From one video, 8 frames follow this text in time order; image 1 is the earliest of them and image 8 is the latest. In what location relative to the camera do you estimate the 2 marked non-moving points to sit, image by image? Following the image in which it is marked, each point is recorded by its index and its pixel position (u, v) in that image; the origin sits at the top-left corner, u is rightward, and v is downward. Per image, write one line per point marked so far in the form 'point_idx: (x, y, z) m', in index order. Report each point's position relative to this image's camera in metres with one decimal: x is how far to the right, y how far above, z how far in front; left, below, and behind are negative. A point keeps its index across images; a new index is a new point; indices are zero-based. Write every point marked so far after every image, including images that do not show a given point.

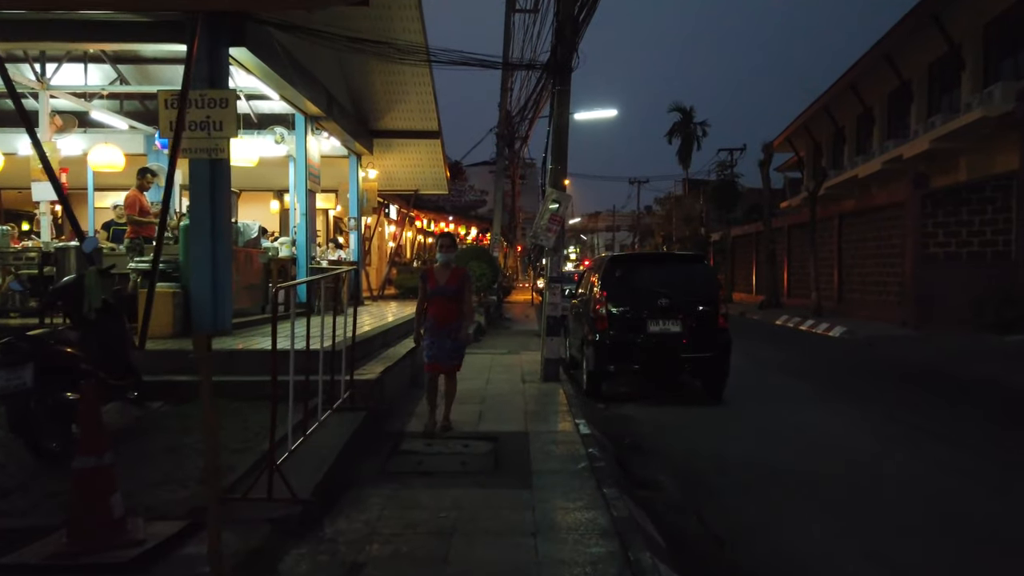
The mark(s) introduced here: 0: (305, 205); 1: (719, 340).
0: (-3.7, +1.5, +13.2) m
1: (+2.6, -0.7, +9.3) m
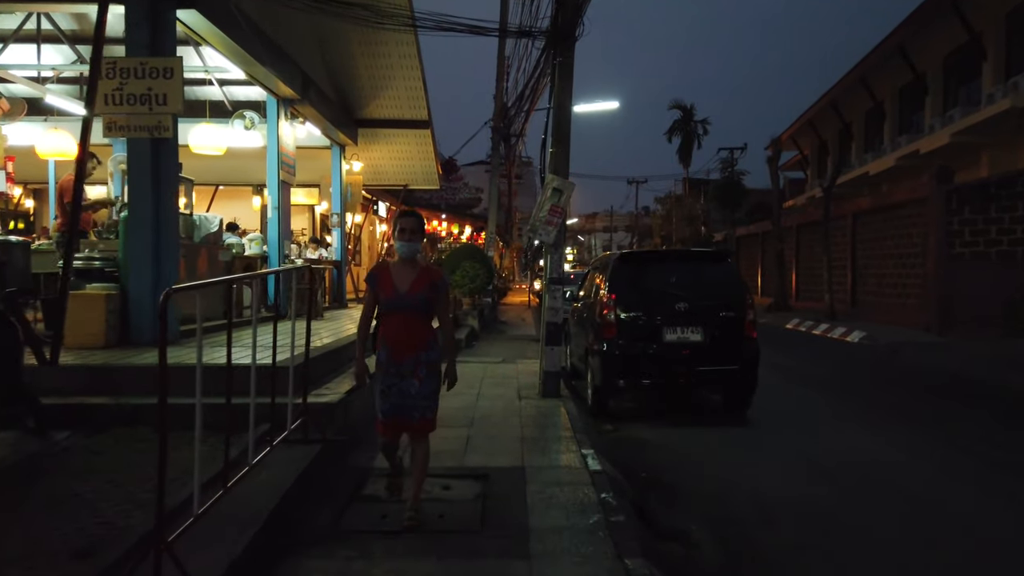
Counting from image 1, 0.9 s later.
0: (-3.8, +1.5, +11.9) m
1: (+2.6, -0.7, +8.1) m
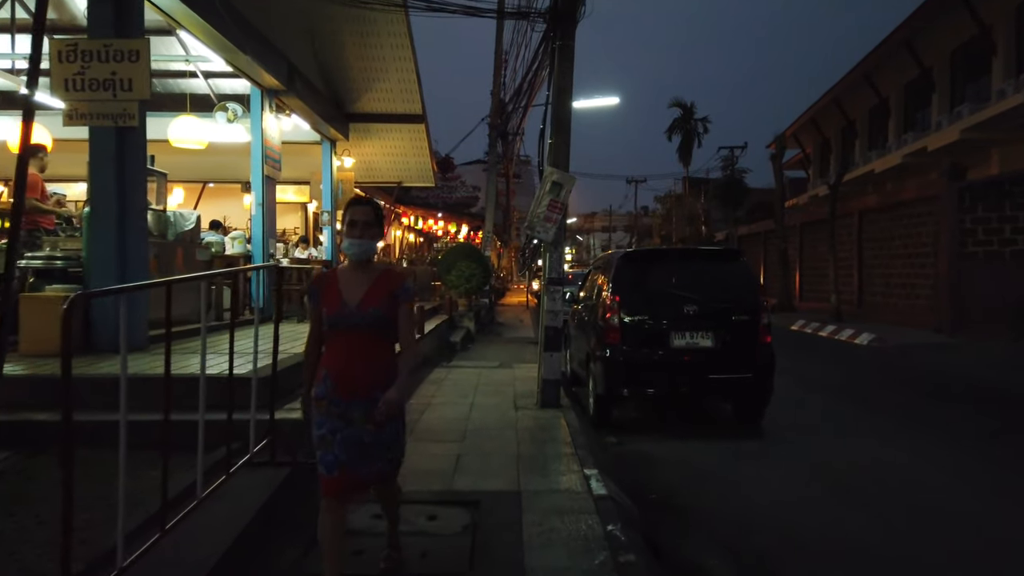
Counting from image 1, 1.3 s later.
0: (-3.9, +1.4, +11.3) m
1: (+2.5, -0.7, +7.5) m
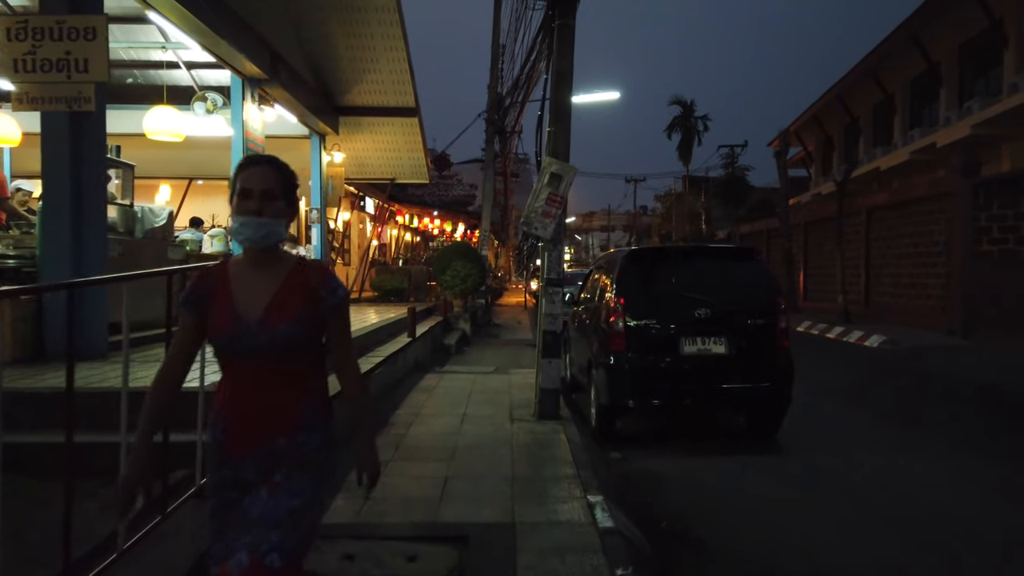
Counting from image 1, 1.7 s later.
0: (-3.9, +1.4, +10.7) m
1: (+2.5, -0.7, +6.9) m
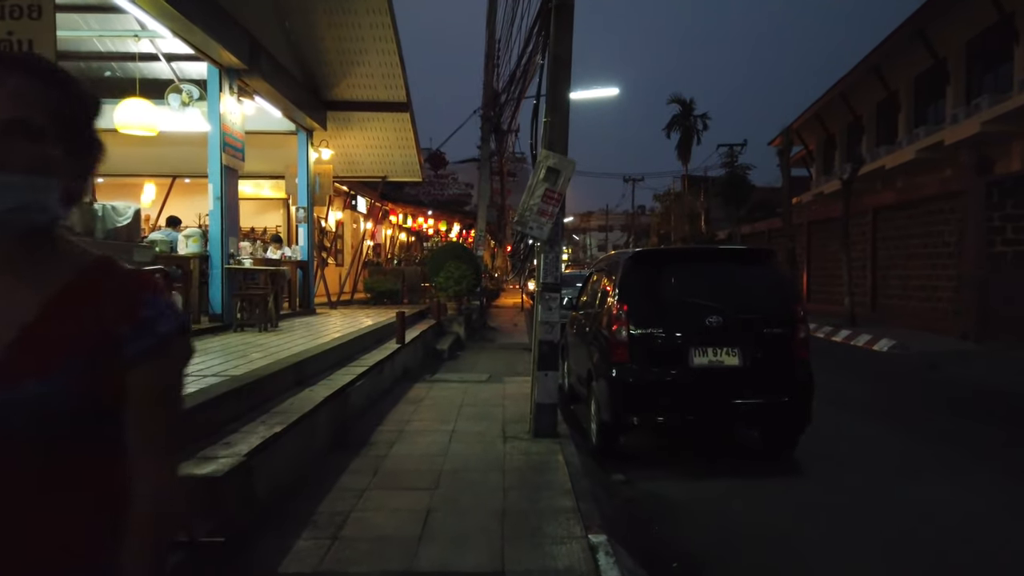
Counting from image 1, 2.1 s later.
0: (-4.0, +1.4, +10.0) m
1: (+2.4, -0.8, +6.3) m
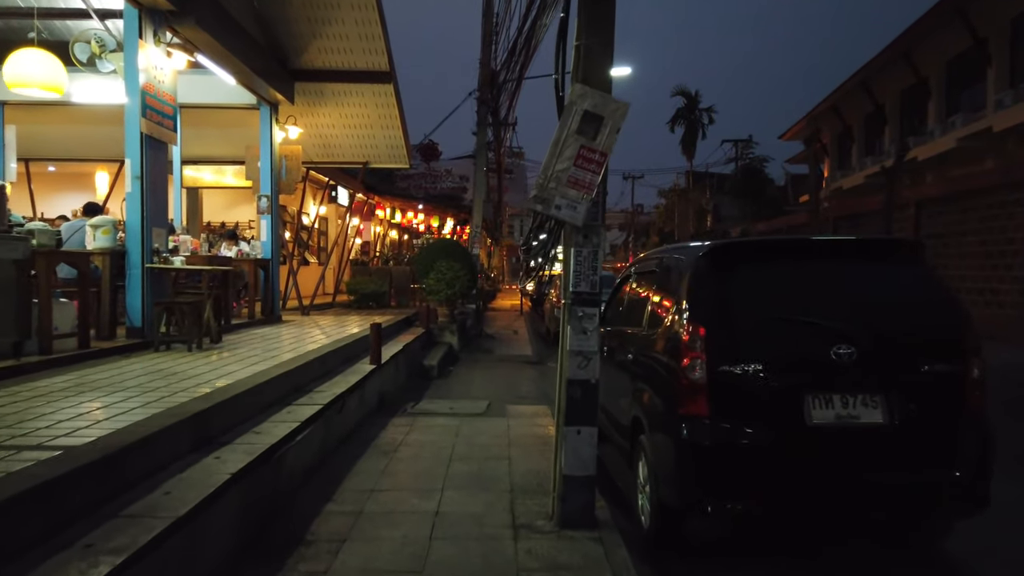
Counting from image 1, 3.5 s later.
0: (-3.9, +1.3, +7.8) m
1: (+2.5, -0.8, +4.1) m
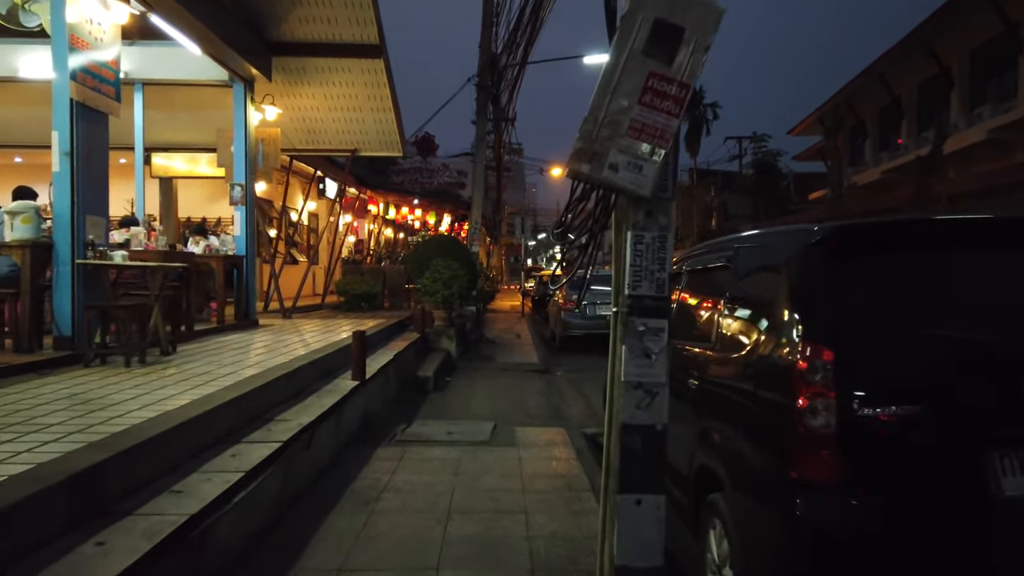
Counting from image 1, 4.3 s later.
0: (-3.8, +1.3, +6.4) m
1: (+2.6, -0.8, +2.7) m
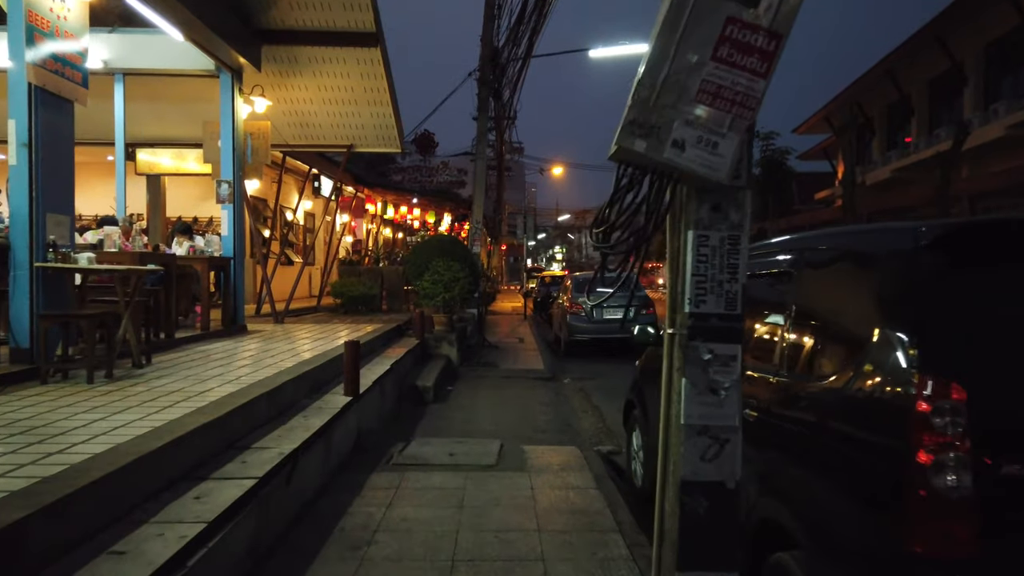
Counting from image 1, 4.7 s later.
0: (-3.7, +1.3, +5.8) m
1: (+2.7, -0.9, +2.1) m
